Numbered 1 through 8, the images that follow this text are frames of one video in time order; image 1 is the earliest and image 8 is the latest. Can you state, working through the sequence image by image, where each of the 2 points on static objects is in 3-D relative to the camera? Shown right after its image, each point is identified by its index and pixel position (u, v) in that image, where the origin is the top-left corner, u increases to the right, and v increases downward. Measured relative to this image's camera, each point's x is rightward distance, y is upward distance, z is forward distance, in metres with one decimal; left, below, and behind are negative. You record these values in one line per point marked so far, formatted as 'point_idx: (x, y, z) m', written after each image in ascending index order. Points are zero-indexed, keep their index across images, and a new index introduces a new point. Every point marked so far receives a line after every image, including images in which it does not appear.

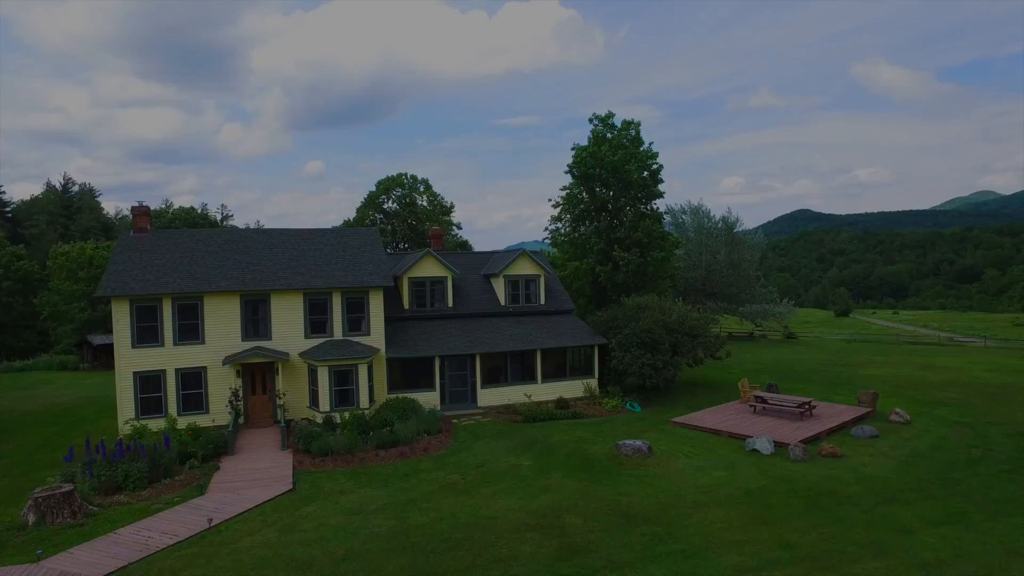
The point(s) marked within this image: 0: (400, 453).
0: (-3.7, -5.5, +18.7) m
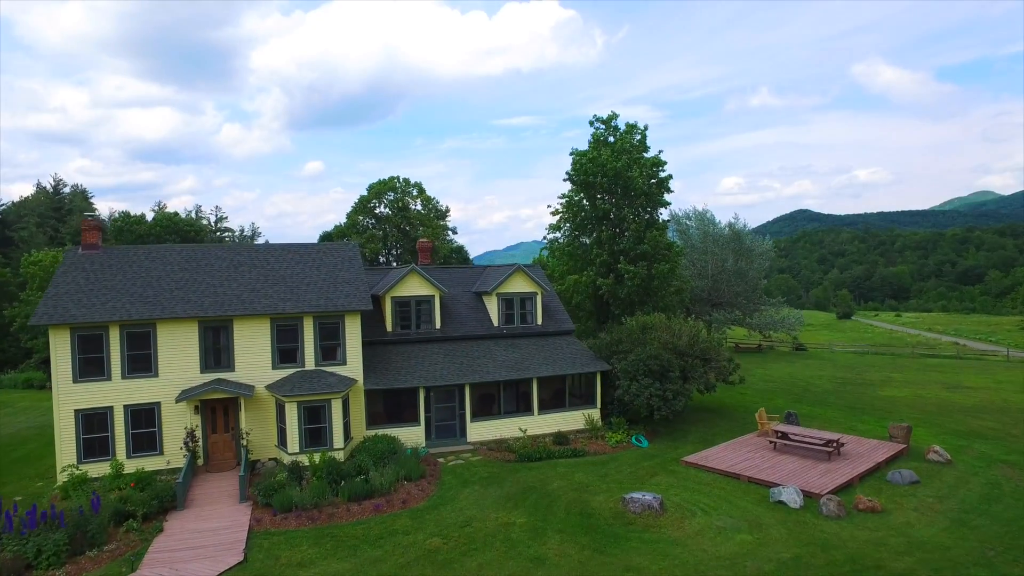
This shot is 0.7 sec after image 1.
0: (-4.0, -6.3, +16.3) m
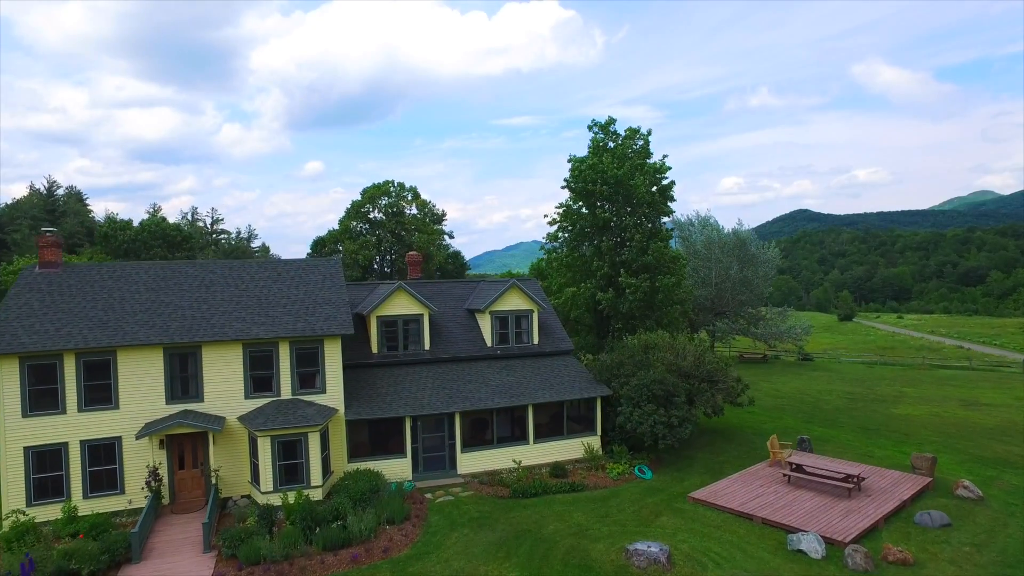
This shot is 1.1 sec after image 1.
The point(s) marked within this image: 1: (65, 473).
0: (-4.2, -7.0, +14.7) m
1: (-13.1, -5.4, +16.6) m
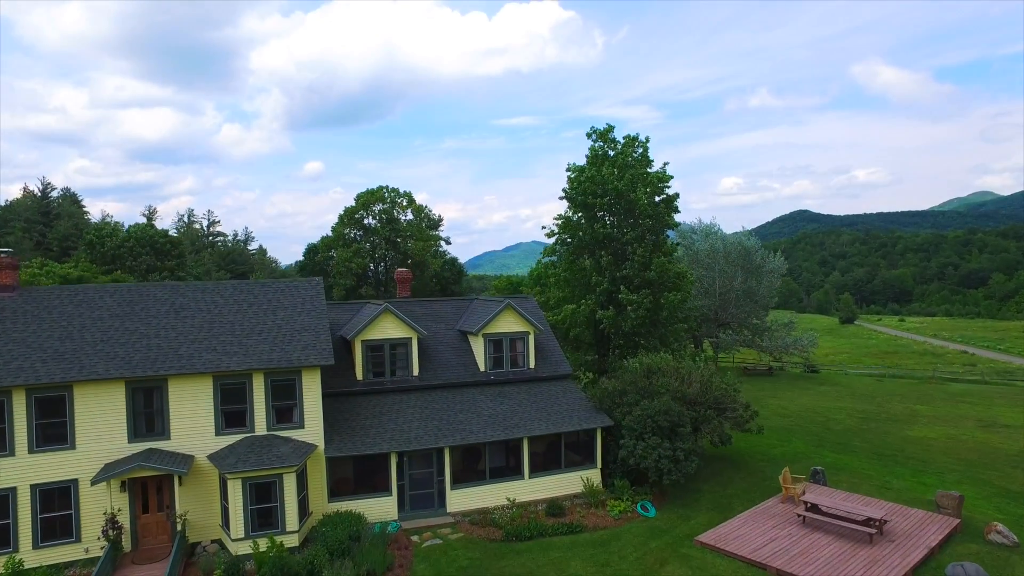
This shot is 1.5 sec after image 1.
0: (-4.4, -7.9, +13.3) m
1: (-13.4, -6.2, +15.2) m
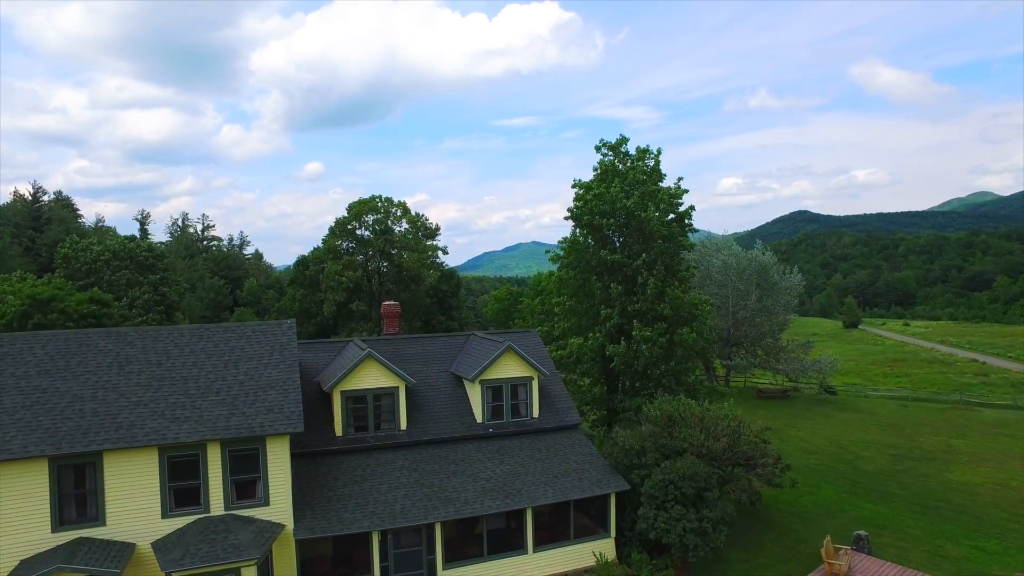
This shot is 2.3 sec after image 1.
0: (-4.4, -9.2, +10.6) m
1: (-13.3, -7.6, +12.5) m
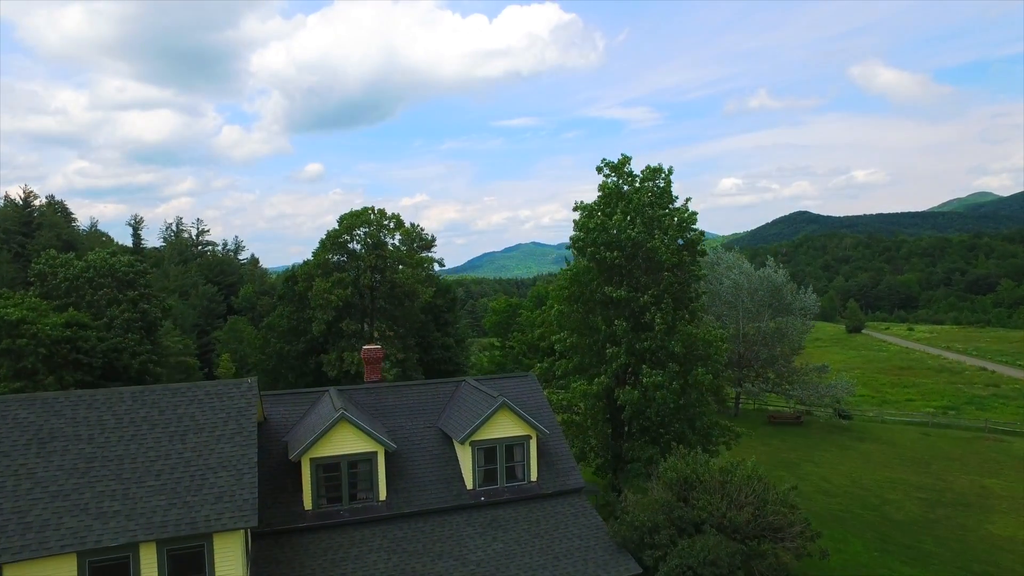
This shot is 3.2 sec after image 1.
0: (-4.5, -10.6, +8.3) m
1: (-13.5, -9.0, +10.2) m
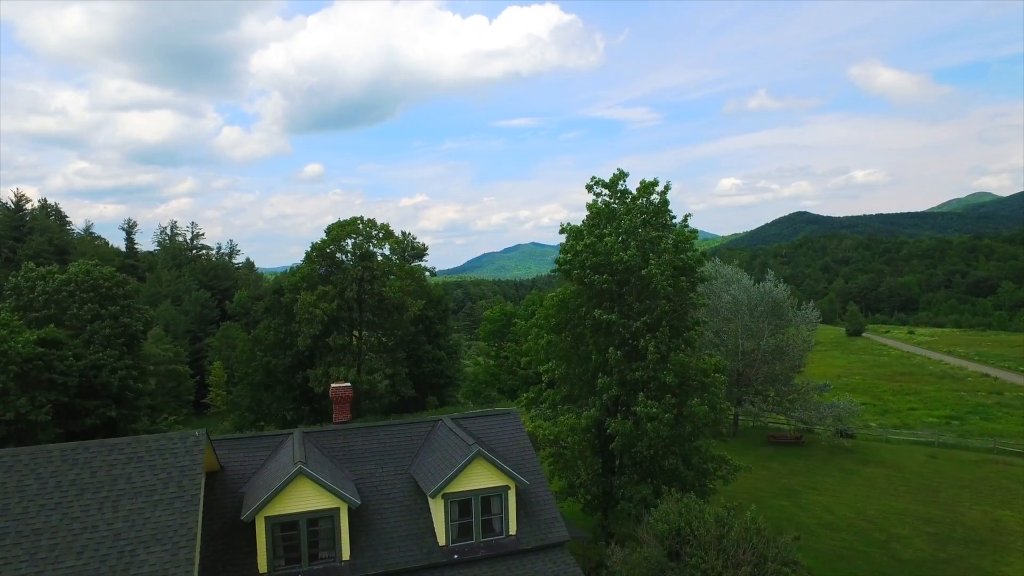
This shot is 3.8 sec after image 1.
0: (-5.2, -11.7, +6.8) m
1: (-14.1, -10.1, +8.7) m
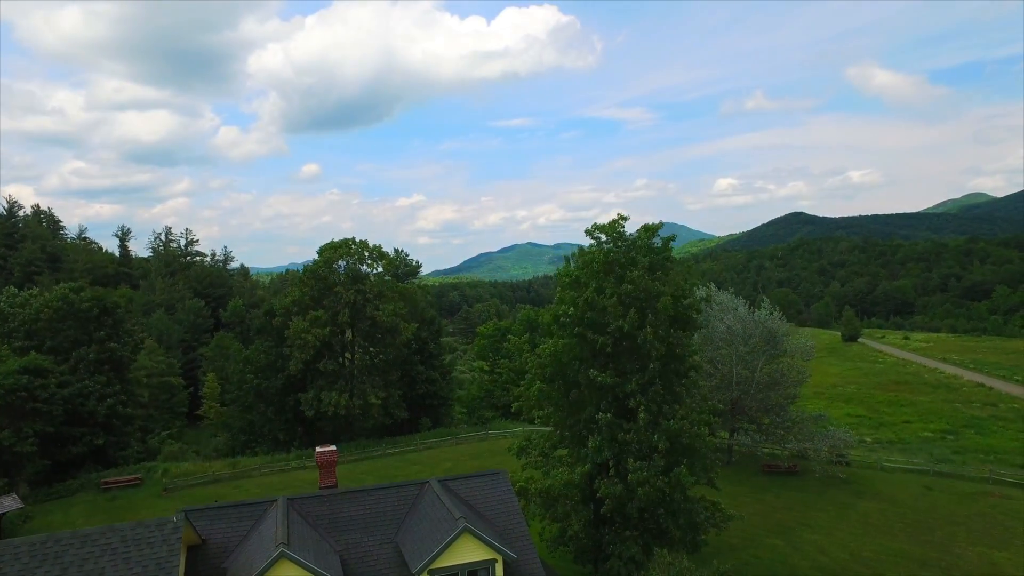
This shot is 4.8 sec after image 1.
0: (-5.5, -13.6, +6.4) m
1: (-14.4, -12.0, +8.3) m
